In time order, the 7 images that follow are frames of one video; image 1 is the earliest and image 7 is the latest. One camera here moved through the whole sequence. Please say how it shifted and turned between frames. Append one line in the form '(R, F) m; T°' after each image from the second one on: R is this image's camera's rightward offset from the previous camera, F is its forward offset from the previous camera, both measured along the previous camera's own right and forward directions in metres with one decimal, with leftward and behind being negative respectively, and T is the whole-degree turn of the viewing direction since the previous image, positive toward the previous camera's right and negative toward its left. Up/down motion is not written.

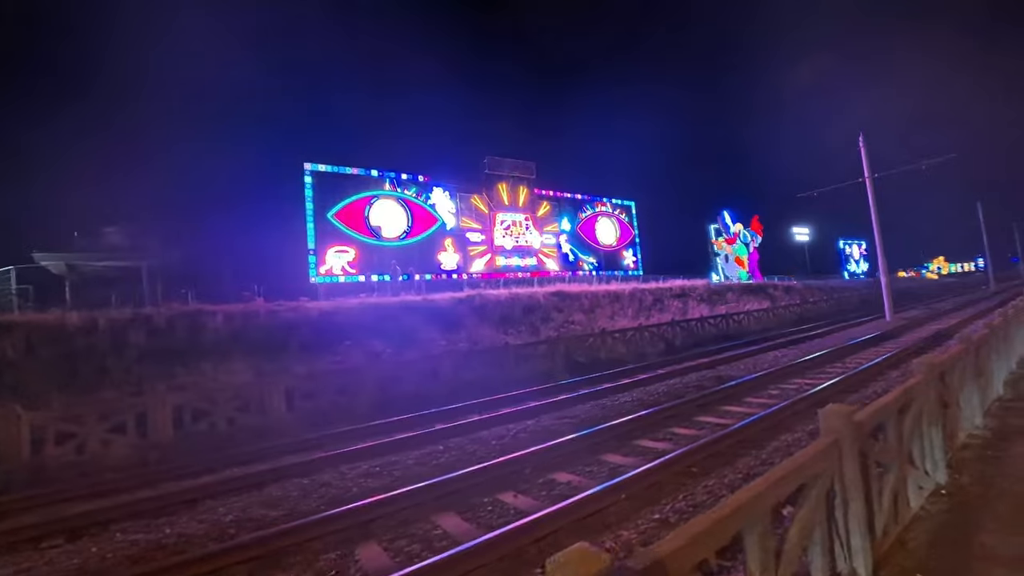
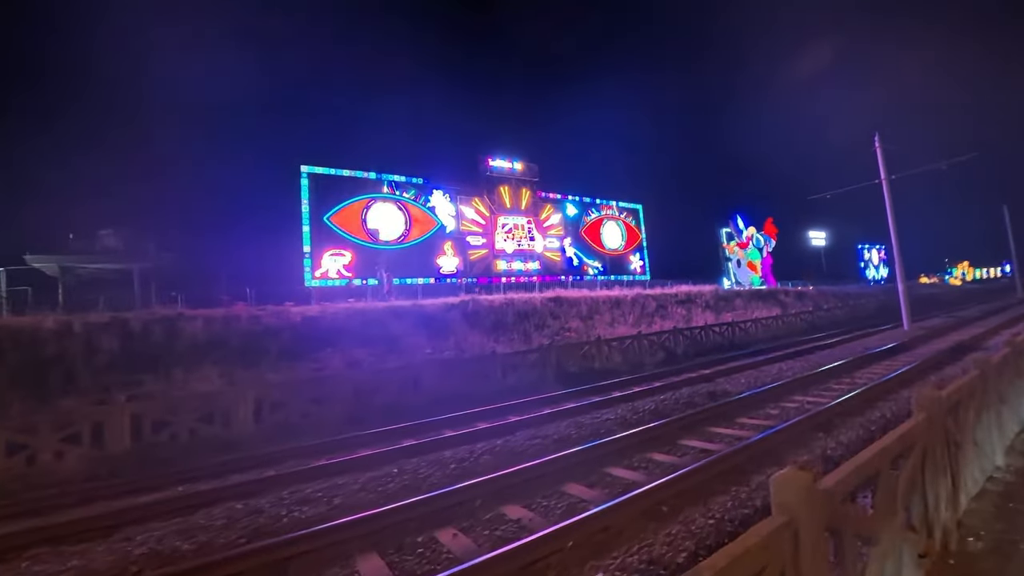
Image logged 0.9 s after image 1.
(+0.9, +0.8) m; -2°
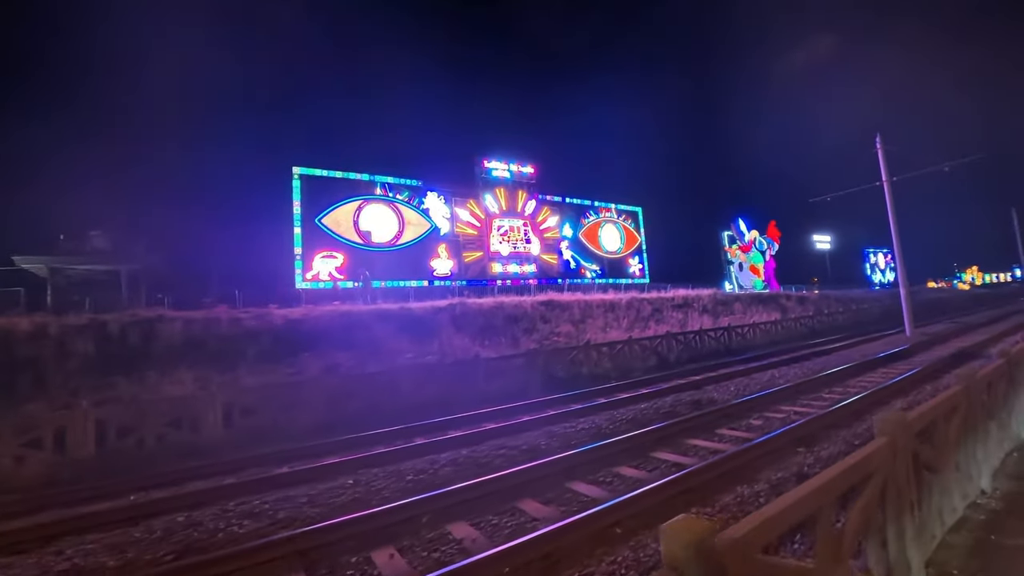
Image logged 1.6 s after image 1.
(+0.7, +0.4) m; -1°
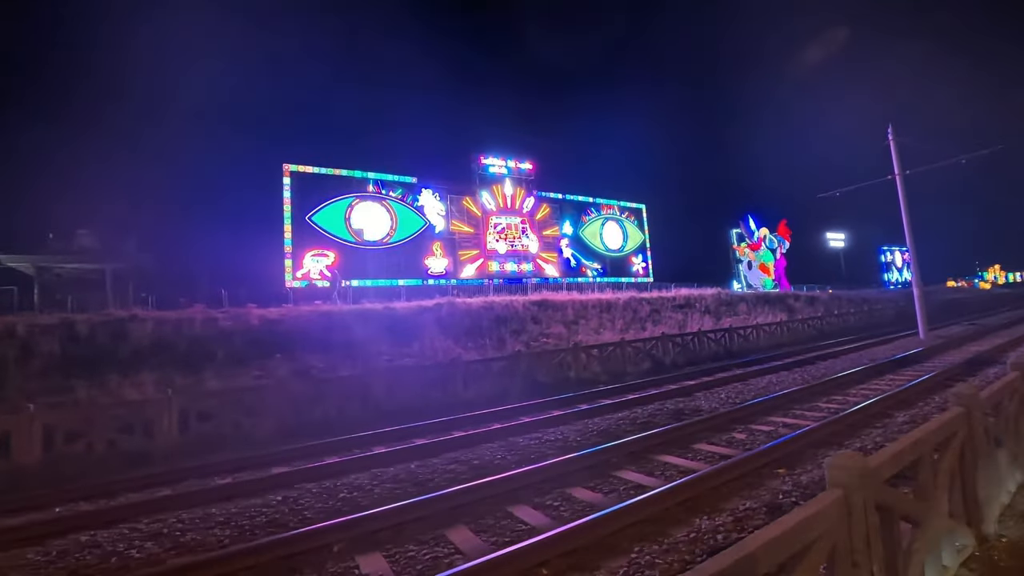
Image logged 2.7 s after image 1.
(+0.9, +0.8) m; -2°
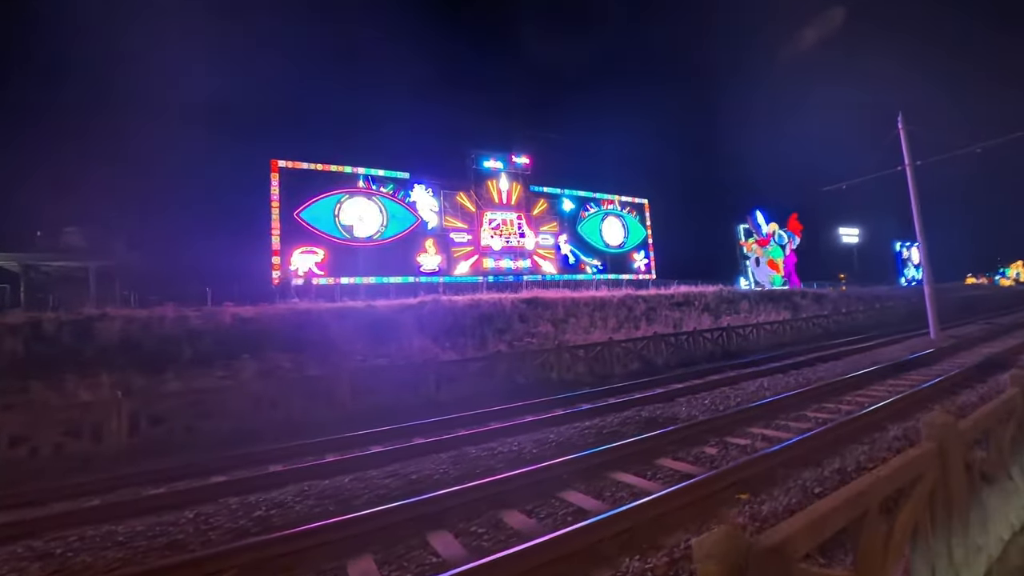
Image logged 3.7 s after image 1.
(+1.0, +0.8) m; -2°
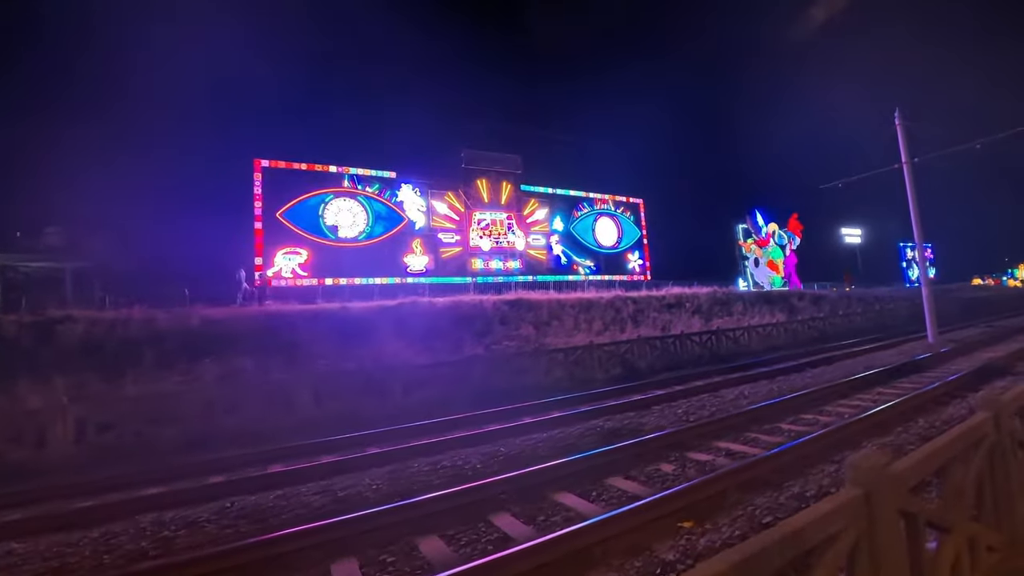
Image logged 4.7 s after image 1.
(+0.9, +0.6) m; -1°
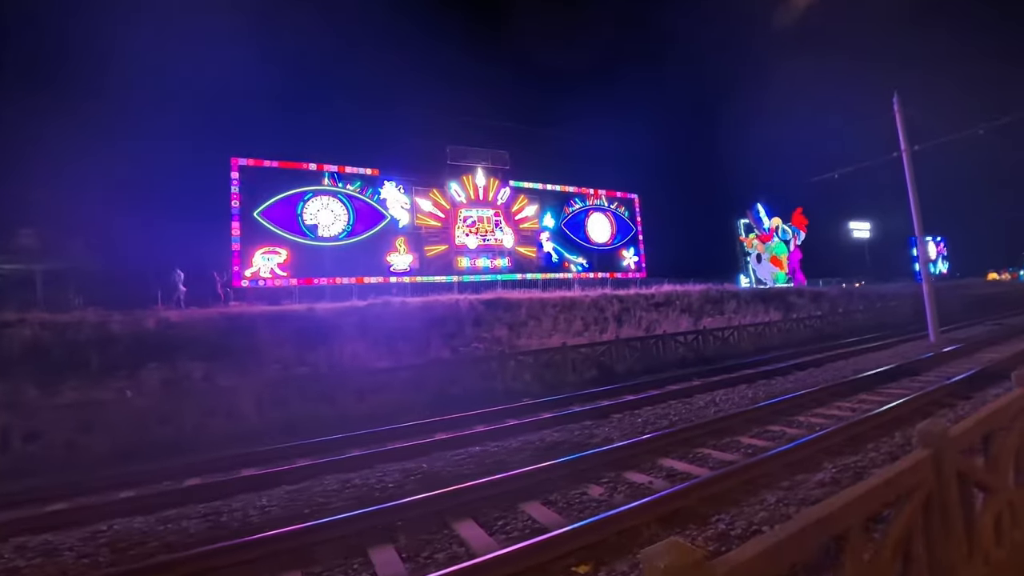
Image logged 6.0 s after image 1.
(+1.2, +0.9) m; -1°
